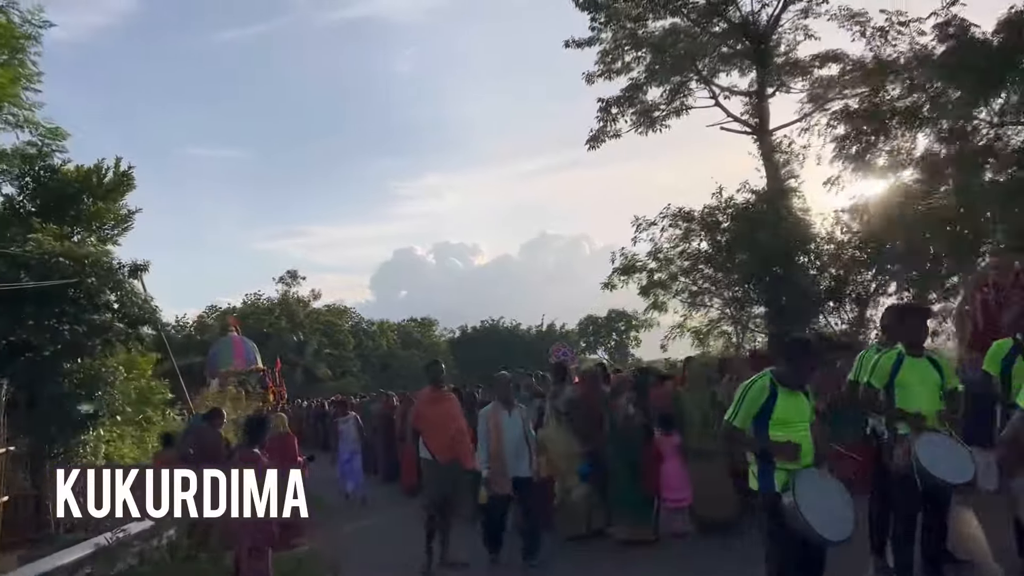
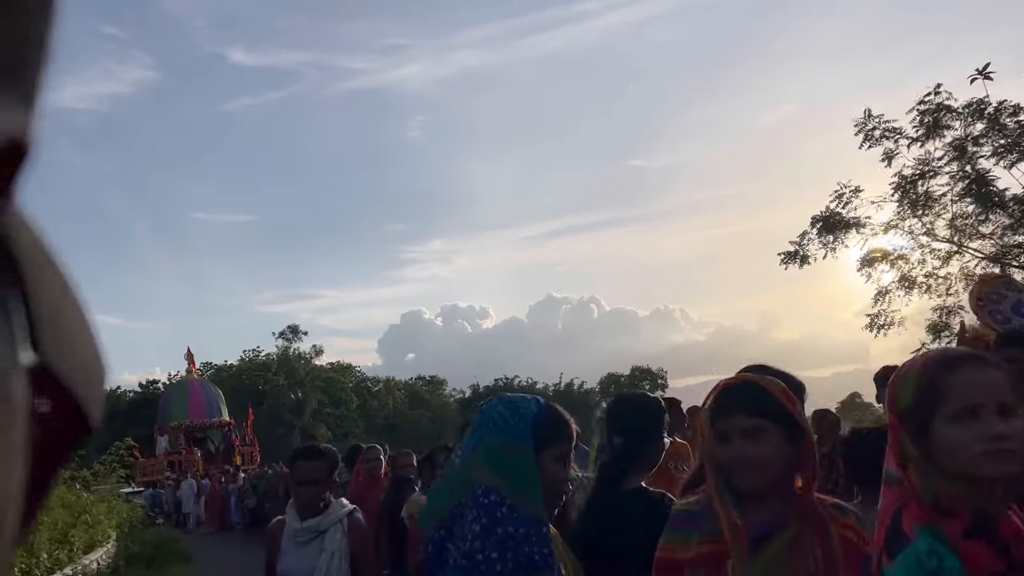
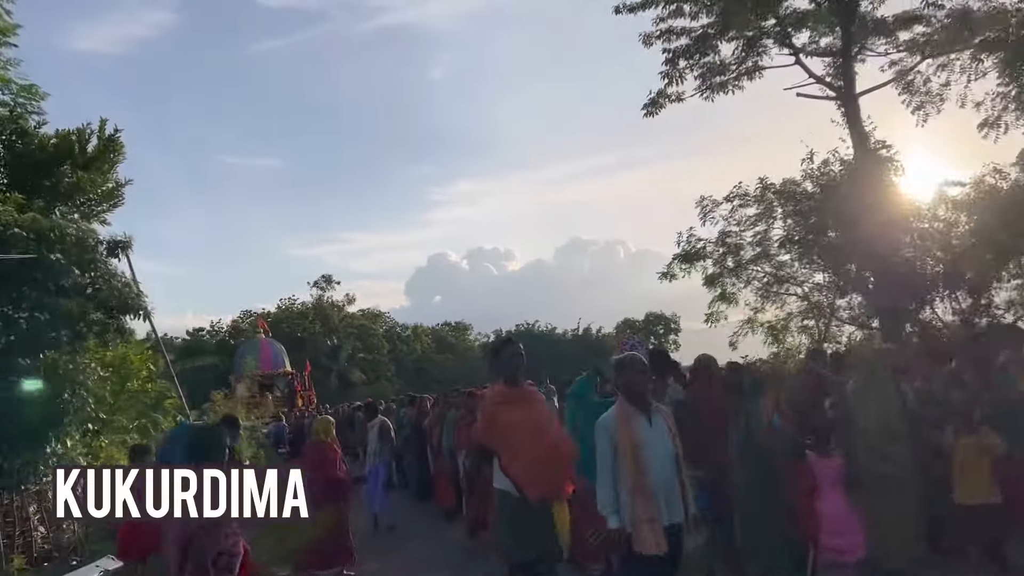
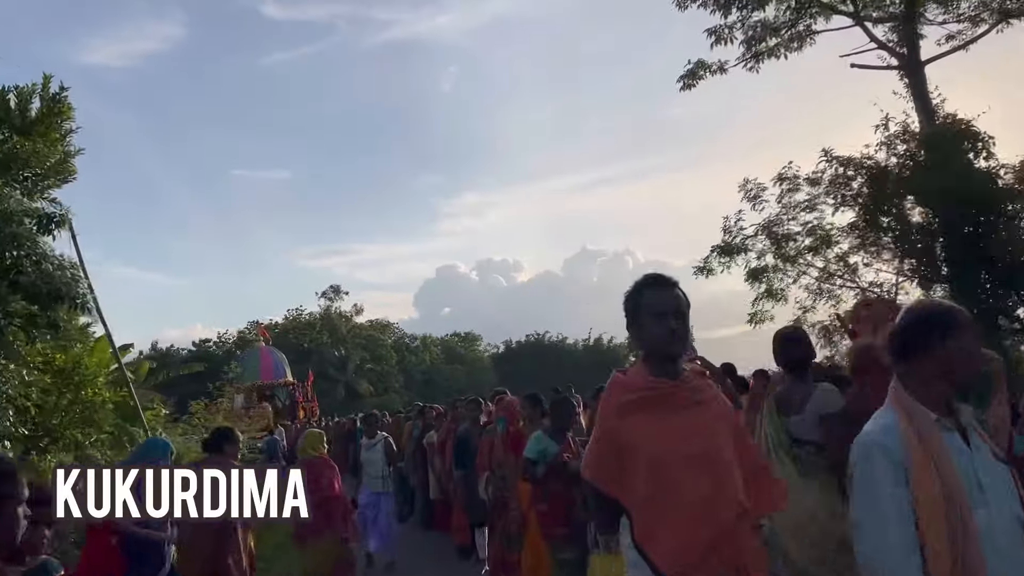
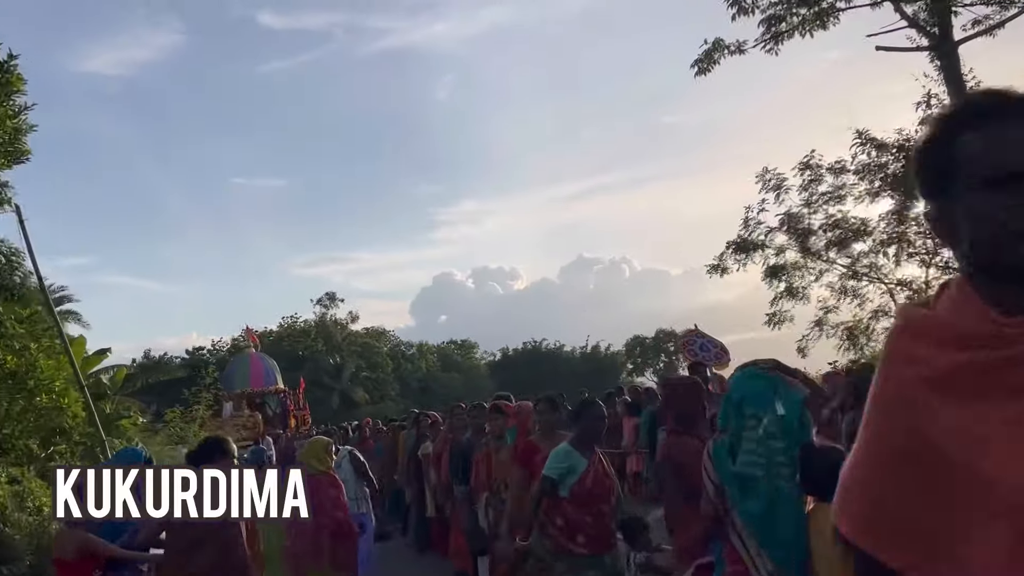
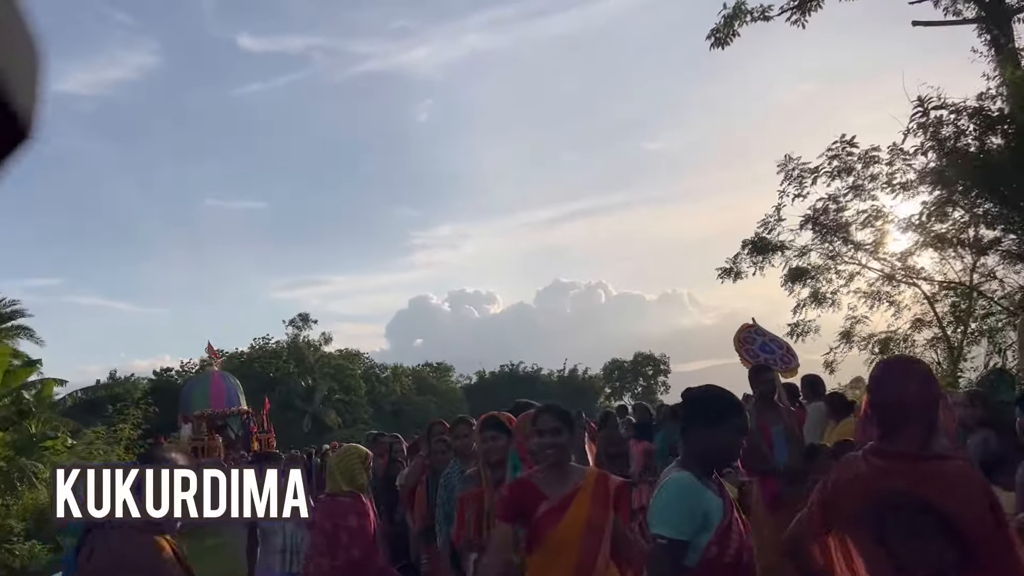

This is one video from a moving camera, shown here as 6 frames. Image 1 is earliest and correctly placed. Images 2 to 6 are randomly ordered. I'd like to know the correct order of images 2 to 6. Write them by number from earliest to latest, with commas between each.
3, 4, 5, 6, 2
